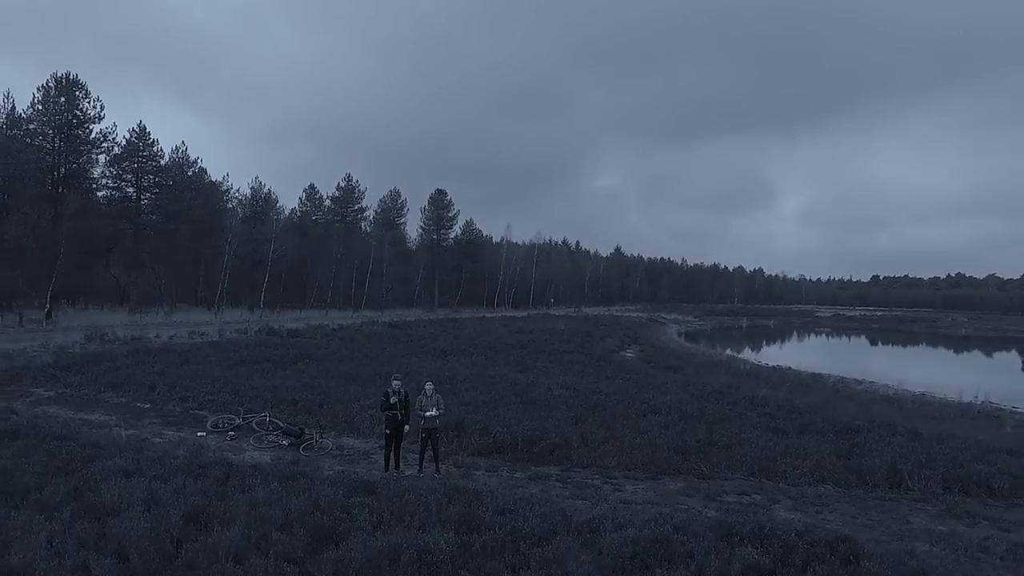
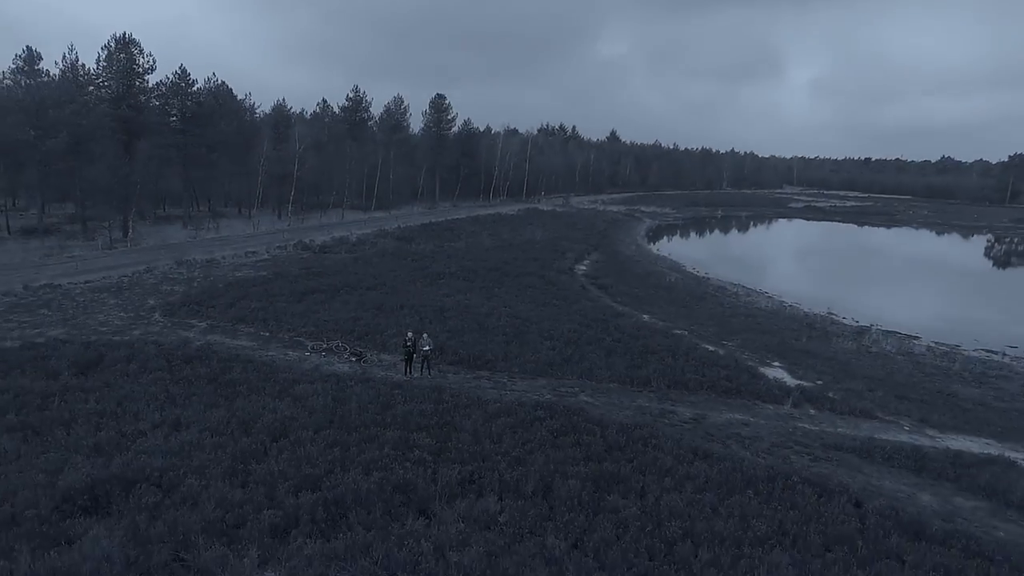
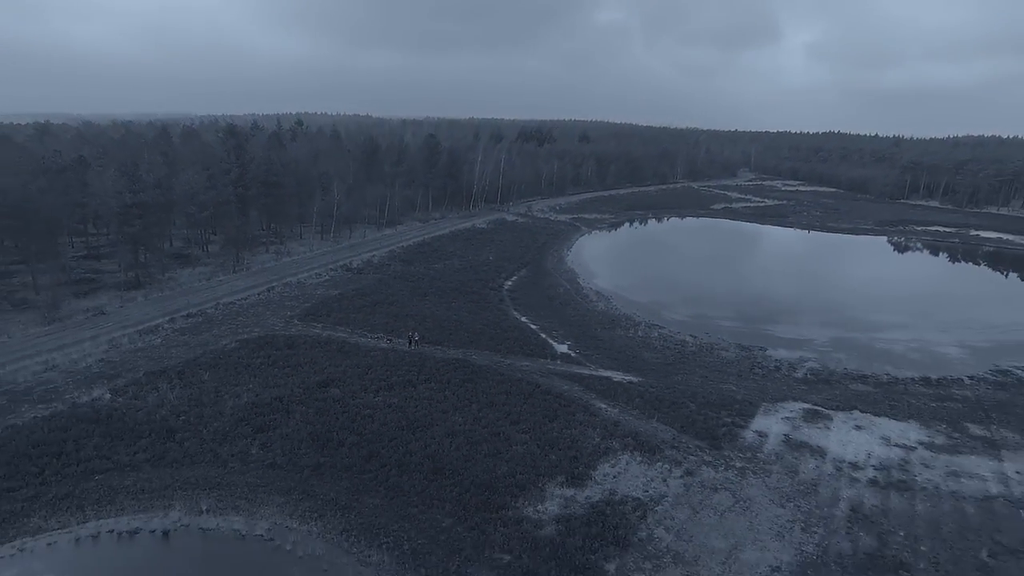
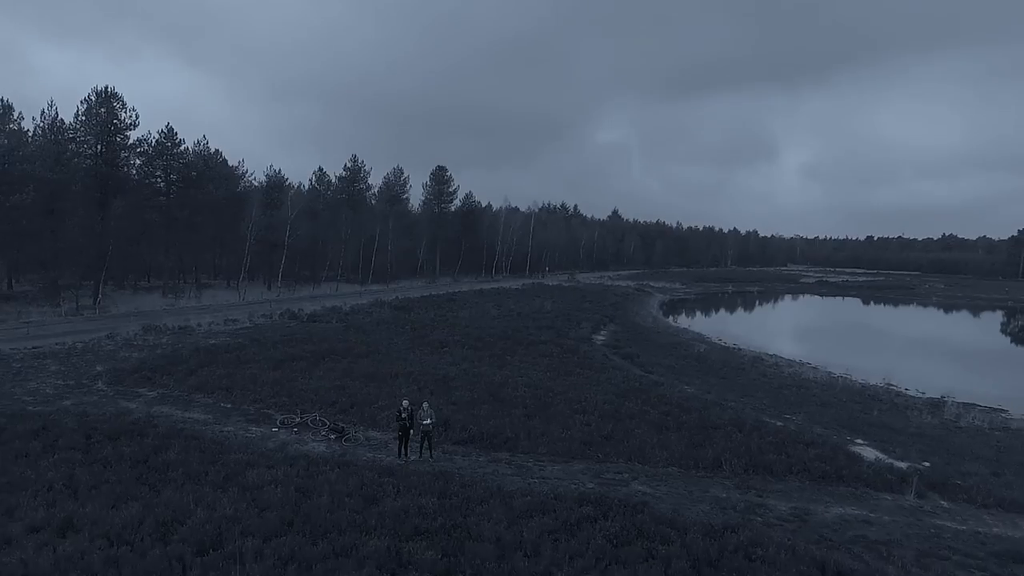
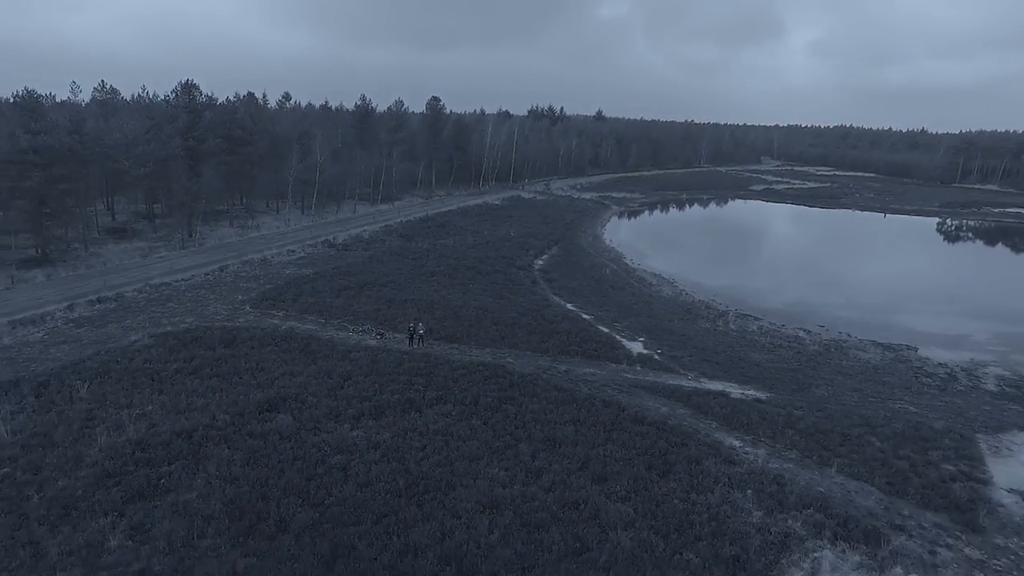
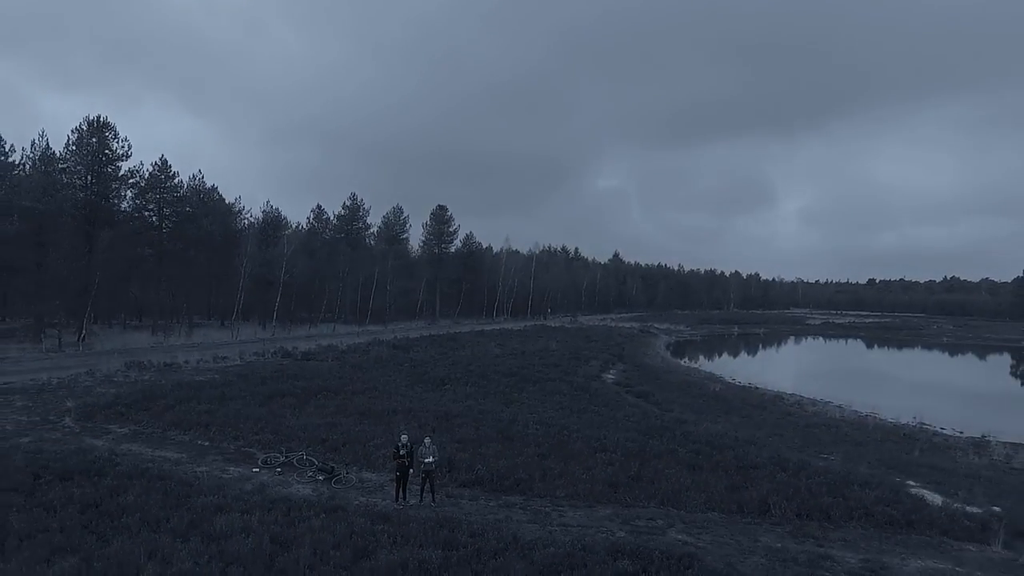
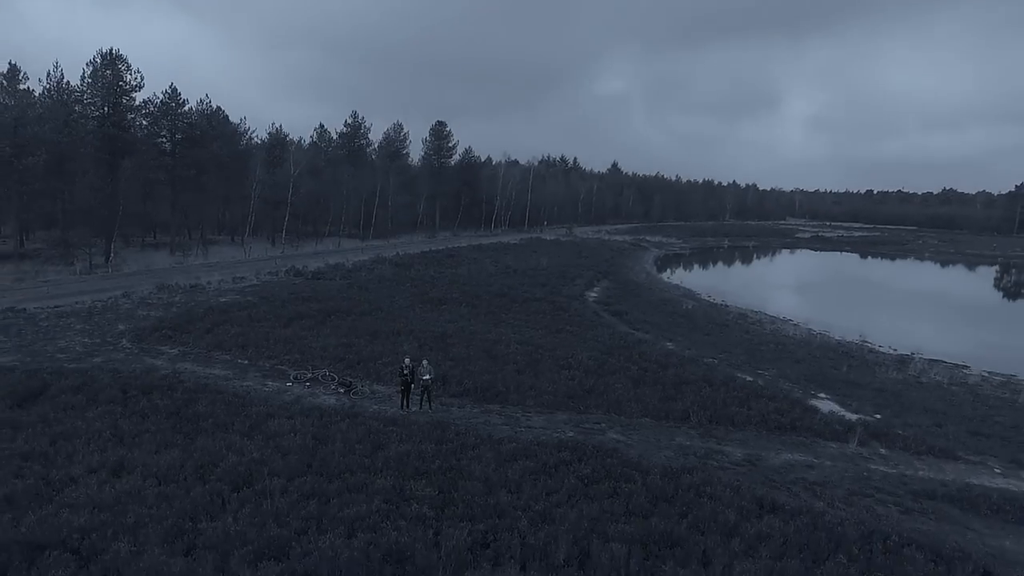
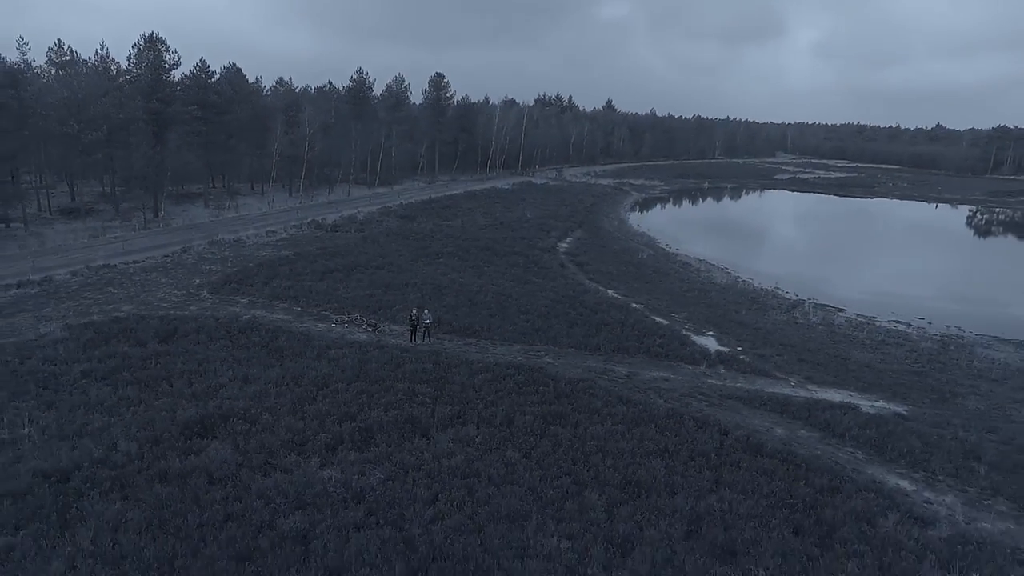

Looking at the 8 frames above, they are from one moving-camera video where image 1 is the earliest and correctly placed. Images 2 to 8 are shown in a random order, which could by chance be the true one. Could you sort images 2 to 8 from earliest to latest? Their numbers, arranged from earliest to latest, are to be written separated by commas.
6, 4, 7, 2, 8, 5, 3
